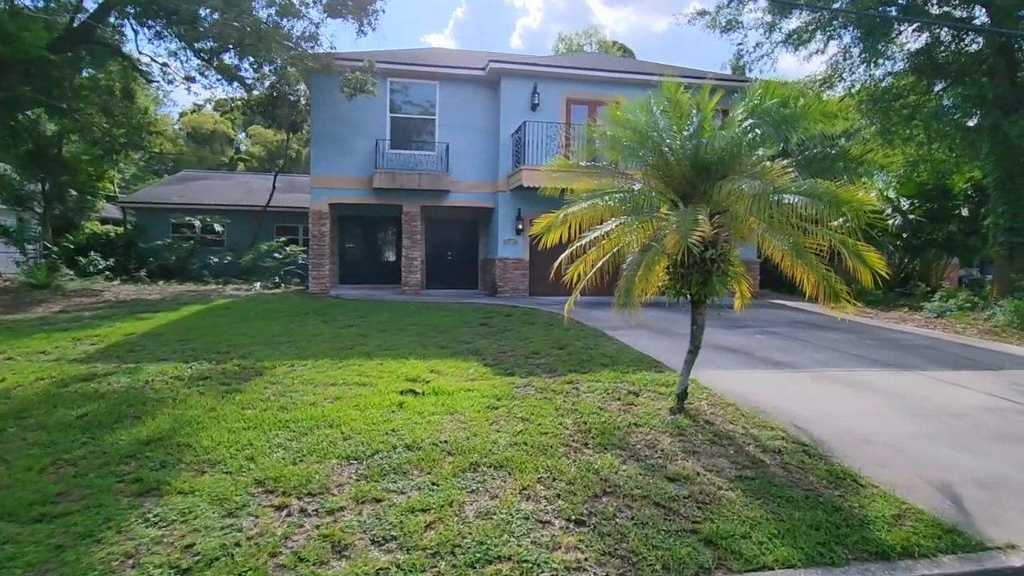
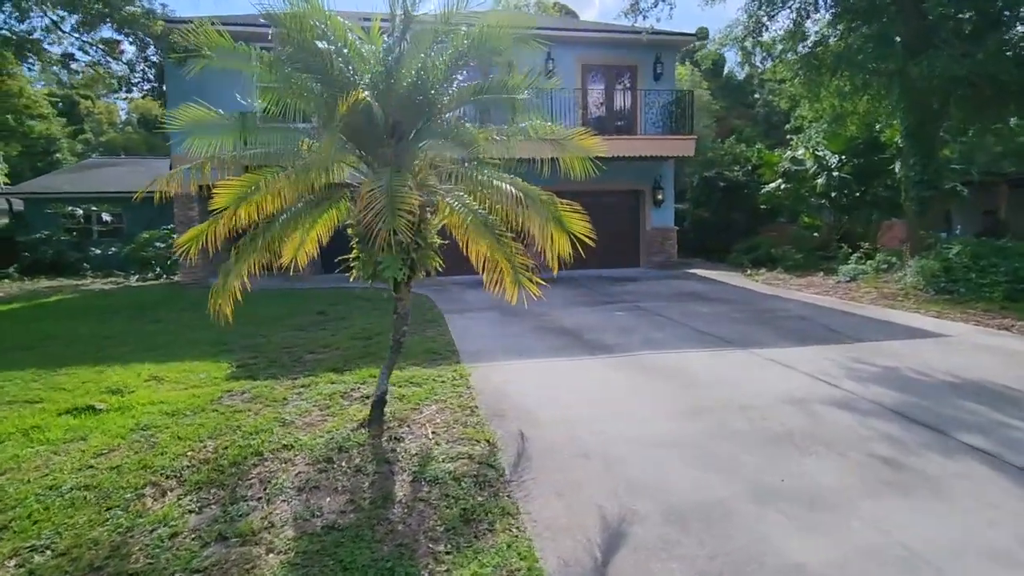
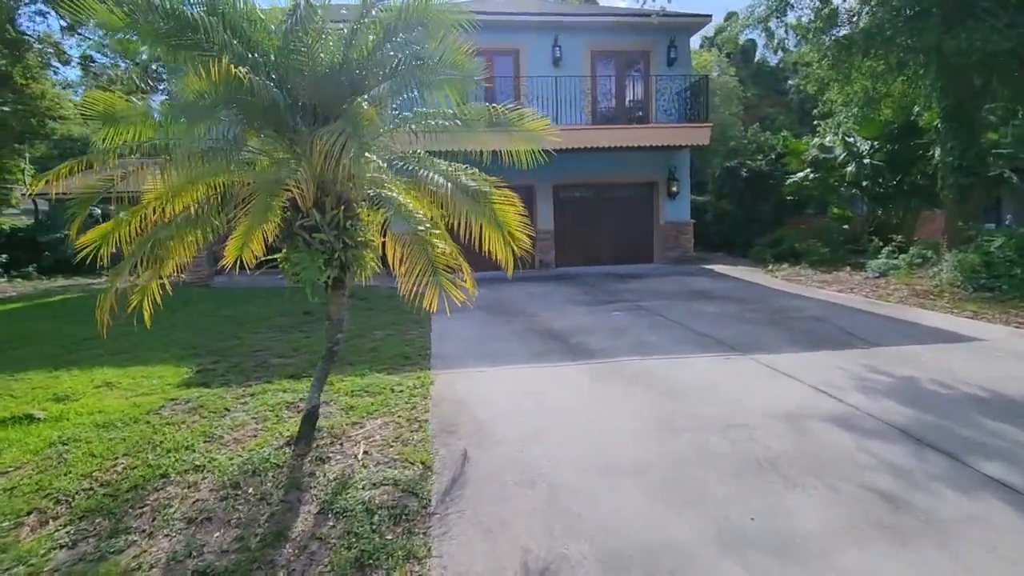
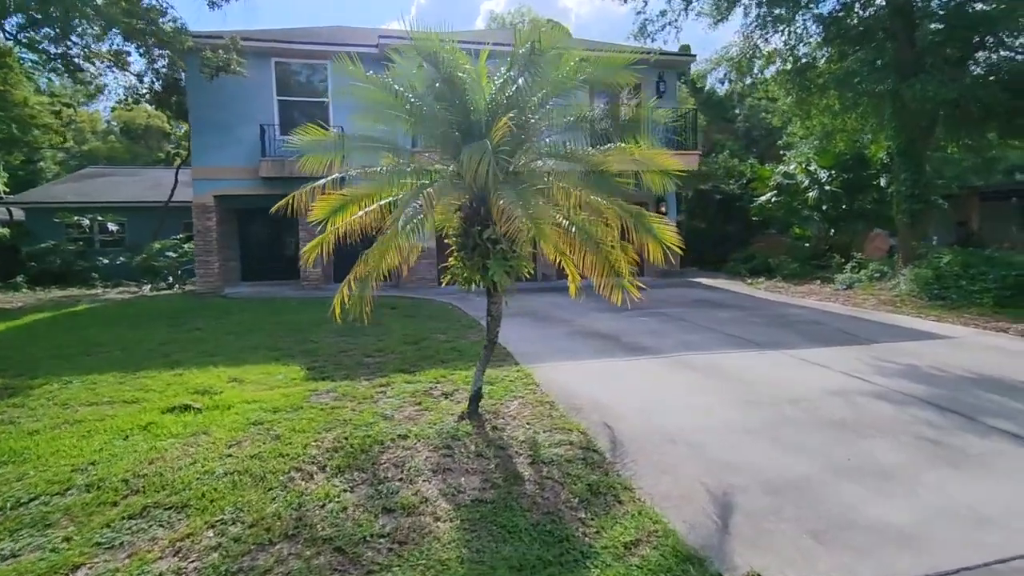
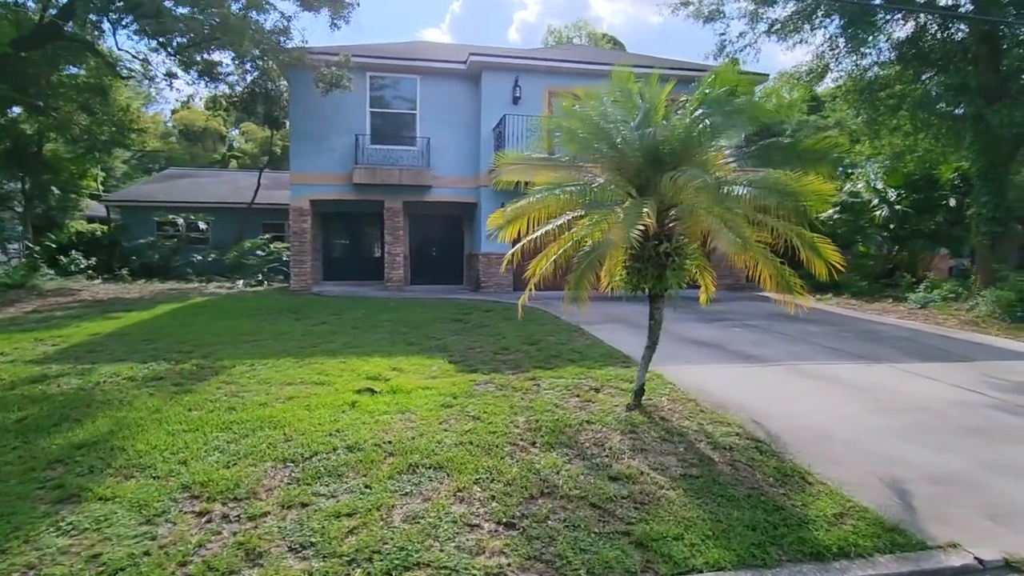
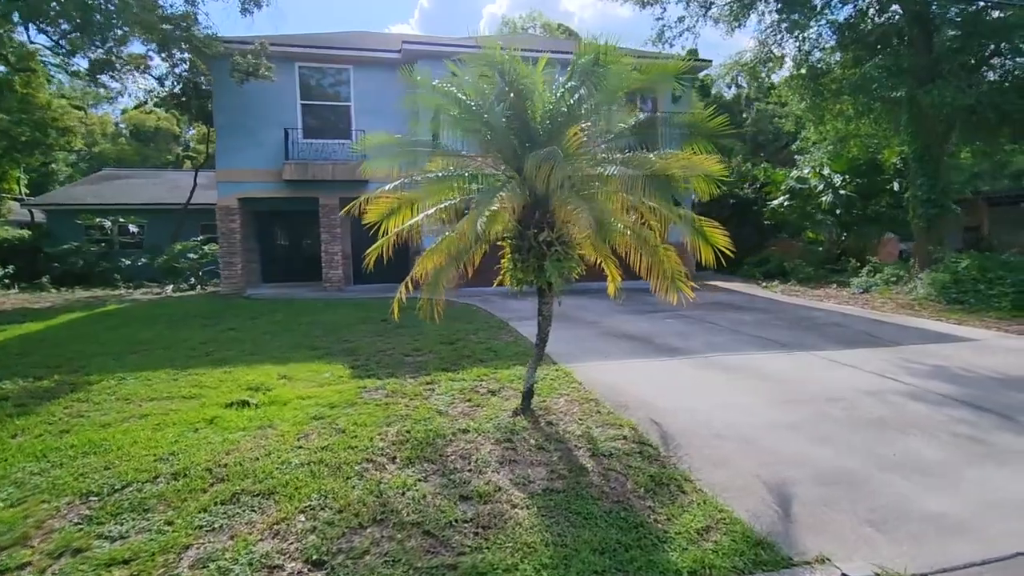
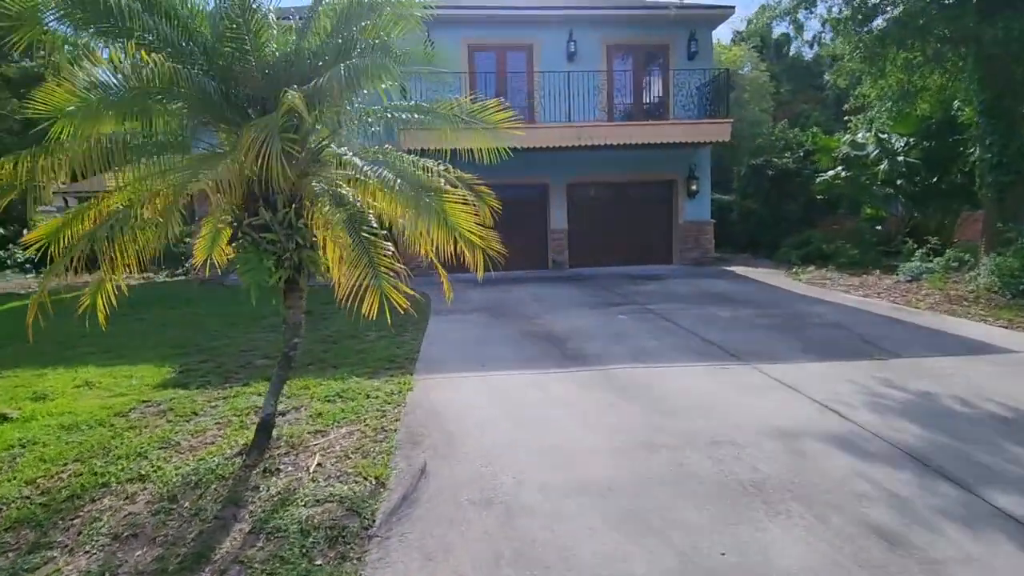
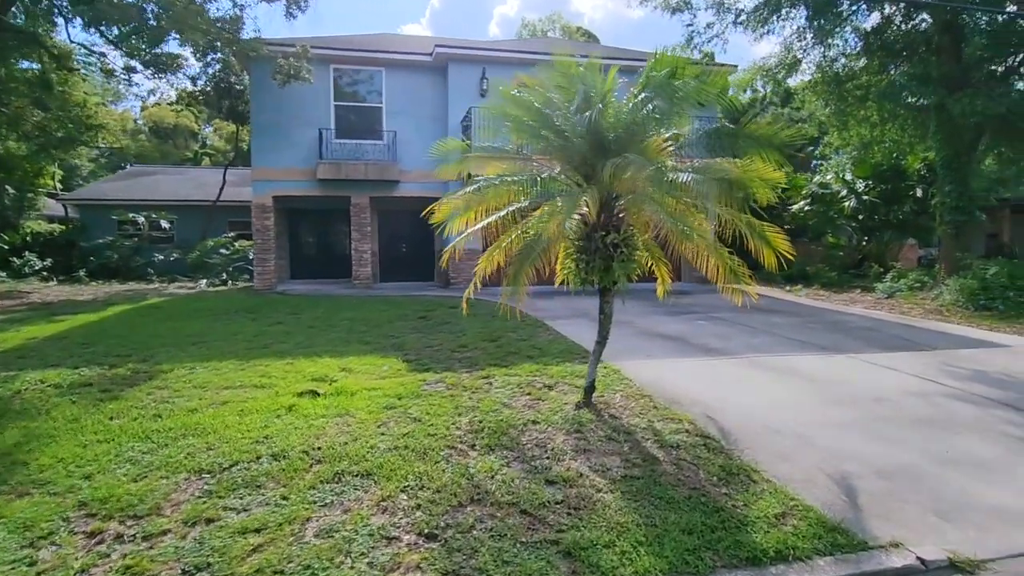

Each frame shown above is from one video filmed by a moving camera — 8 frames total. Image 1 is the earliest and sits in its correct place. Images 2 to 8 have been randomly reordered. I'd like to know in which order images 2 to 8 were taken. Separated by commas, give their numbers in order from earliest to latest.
5, 8, 6, 4, 2, 3, 7
